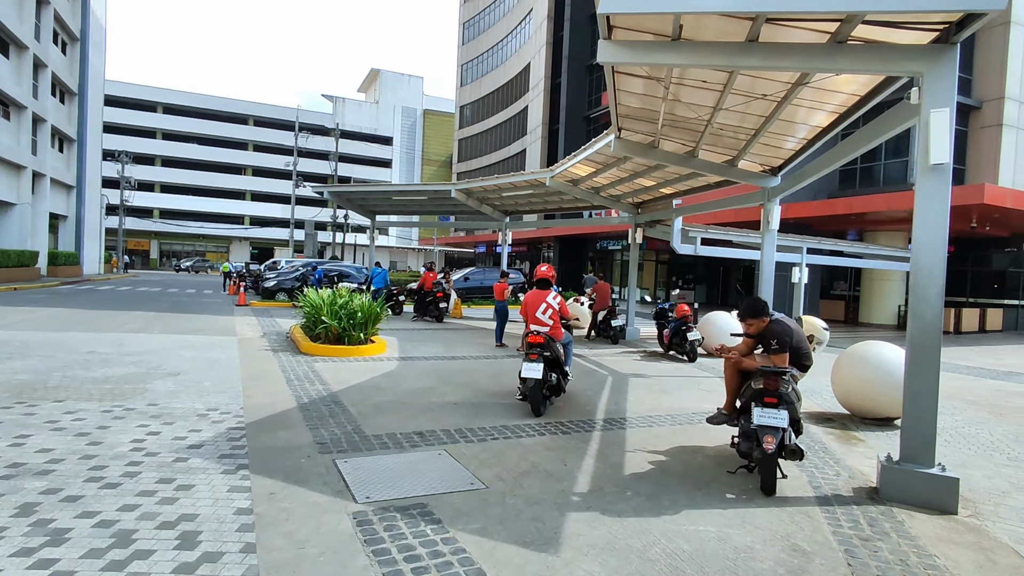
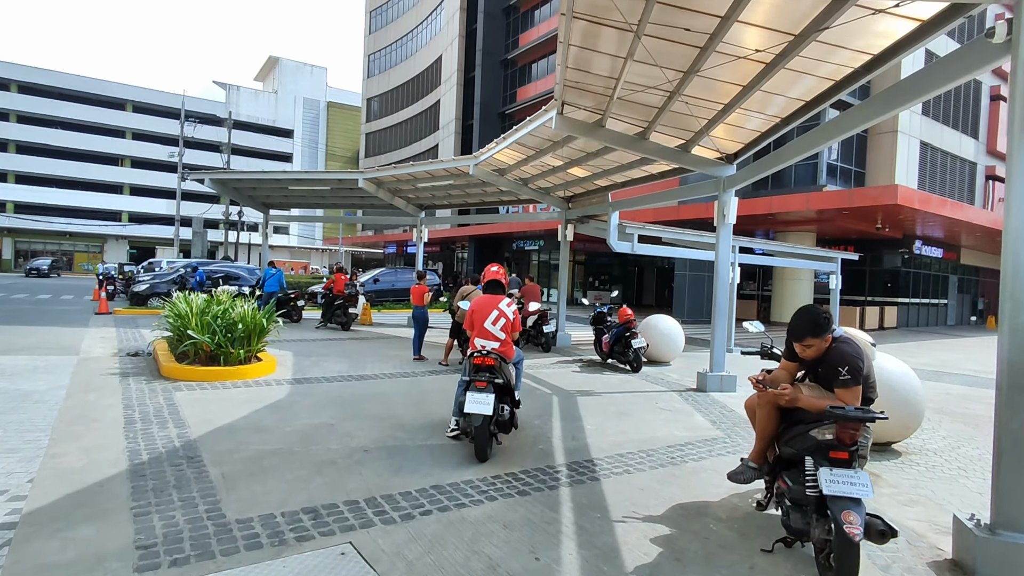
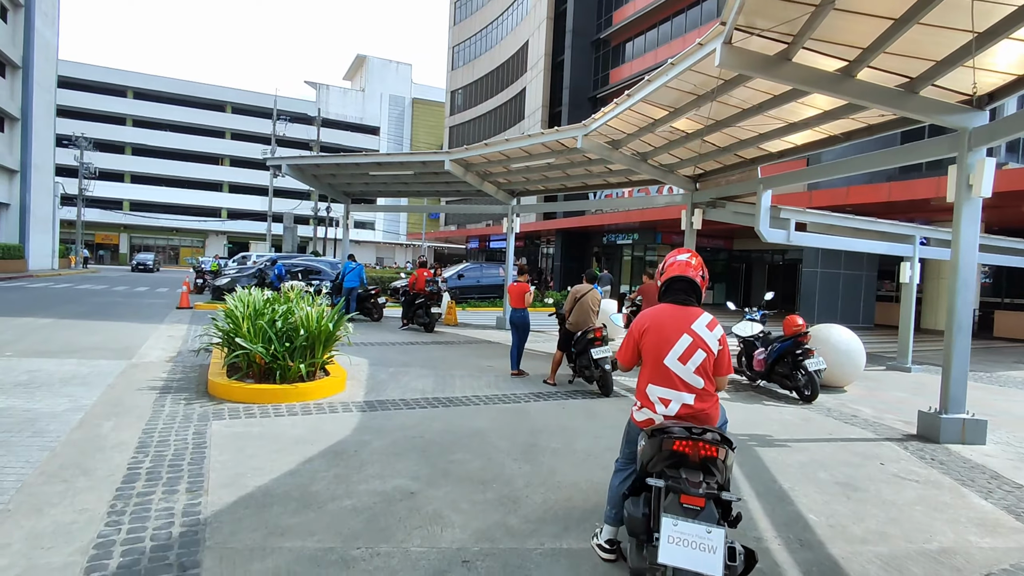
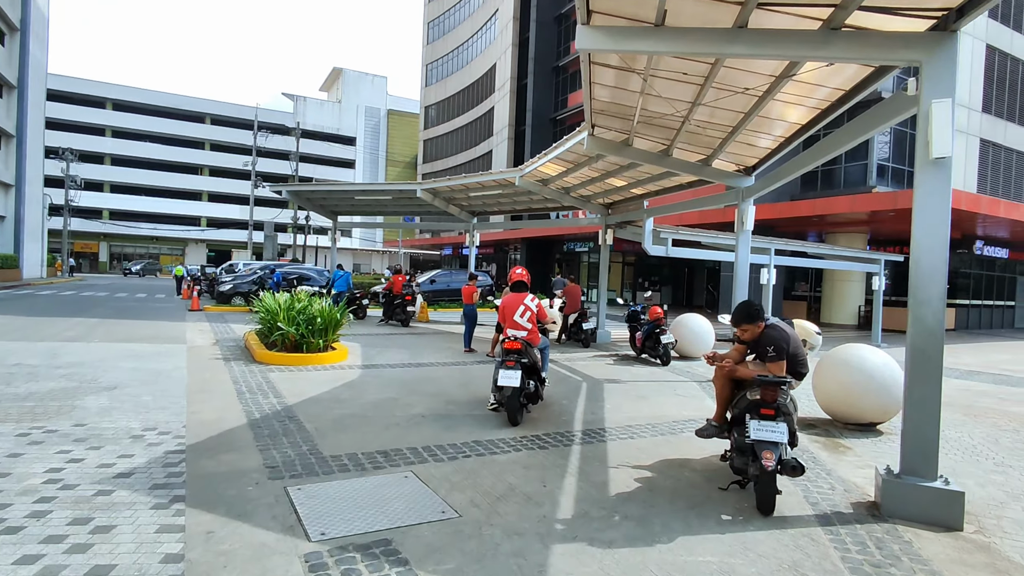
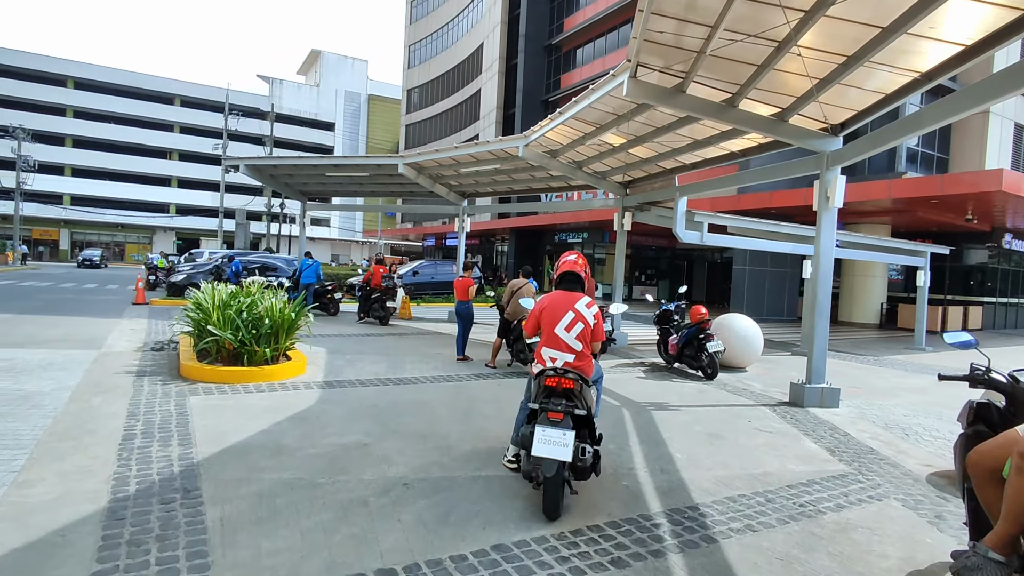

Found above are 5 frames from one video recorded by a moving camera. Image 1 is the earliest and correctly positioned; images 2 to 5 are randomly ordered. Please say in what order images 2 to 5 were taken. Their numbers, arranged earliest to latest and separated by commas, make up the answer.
4, 2, 5, 3
